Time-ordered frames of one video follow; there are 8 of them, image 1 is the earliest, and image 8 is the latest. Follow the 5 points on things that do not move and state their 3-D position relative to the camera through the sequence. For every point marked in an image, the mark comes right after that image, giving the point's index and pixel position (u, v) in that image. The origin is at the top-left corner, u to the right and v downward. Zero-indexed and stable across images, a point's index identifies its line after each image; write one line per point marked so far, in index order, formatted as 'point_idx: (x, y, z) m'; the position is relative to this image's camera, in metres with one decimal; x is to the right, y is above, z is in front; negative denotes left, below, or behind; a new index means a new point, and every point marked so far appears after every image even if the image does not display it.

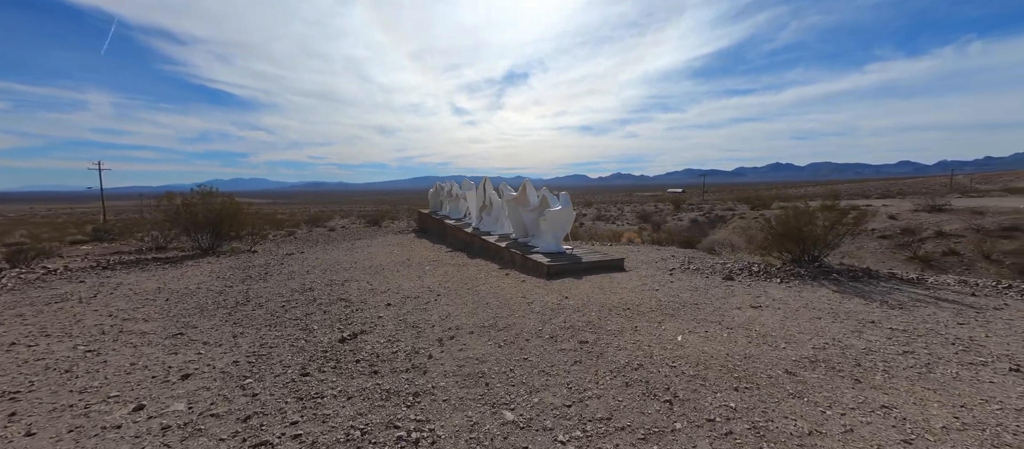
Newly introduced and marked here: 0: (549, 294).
0: (+0.7, -1.2, +6.9) m
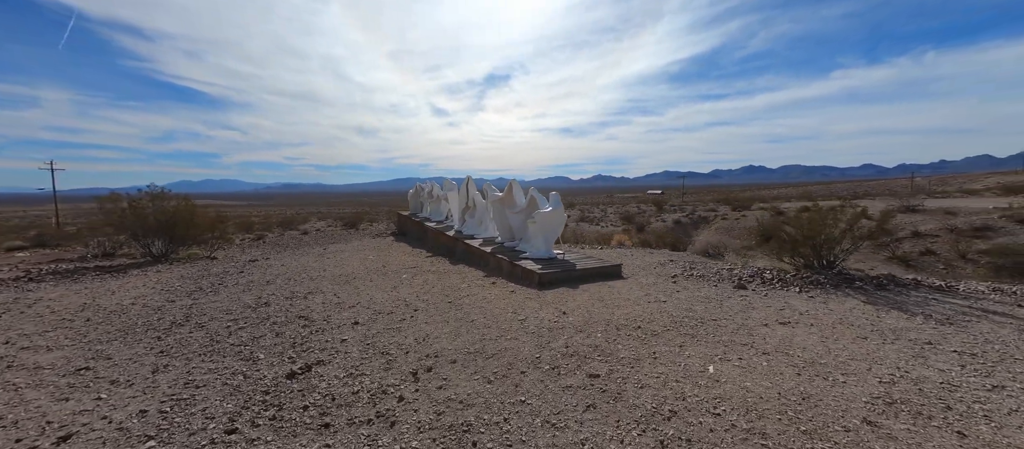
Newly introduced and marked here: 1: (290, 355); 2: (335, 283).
0: (+0.5, -1.3, +6.0) m
1: (-2.7, -1.6, +4.8) m
2: (-4.2, -1.4, +9.2) m
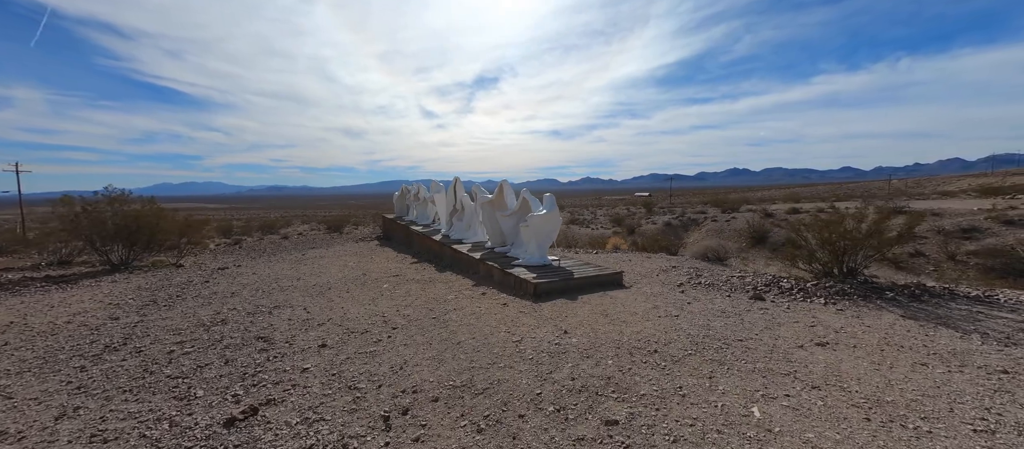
0: (+0.4, -1.4, +5.3) m
1: (-2.8, -1.7, +3.9) m
2: (-4.4, -1.5, +8.3) m
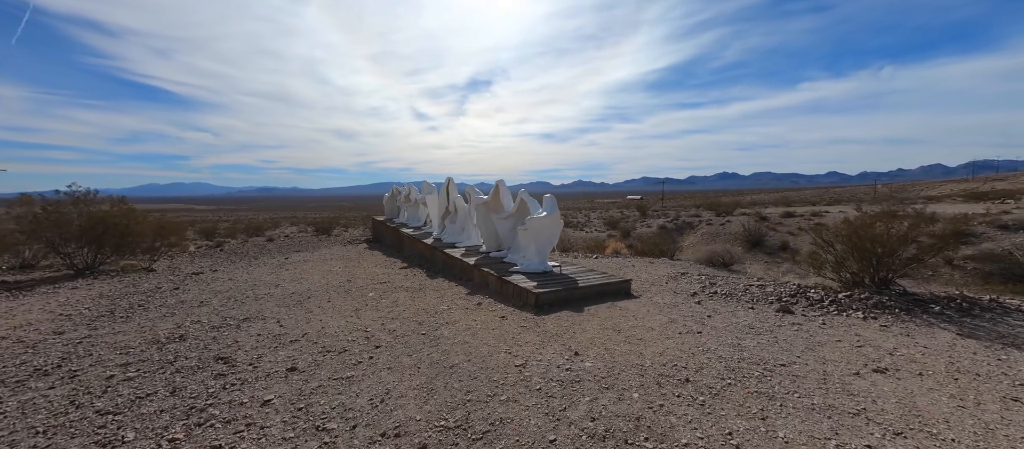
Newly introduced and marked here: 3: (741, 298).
0: (+0.4, -1.4, +4.6) m
1: (-2.7, -1.7, +3.2) m
2: (-4.4, -1.5, +7.5) m
3: (+3.7, -1.2, +6.3) m
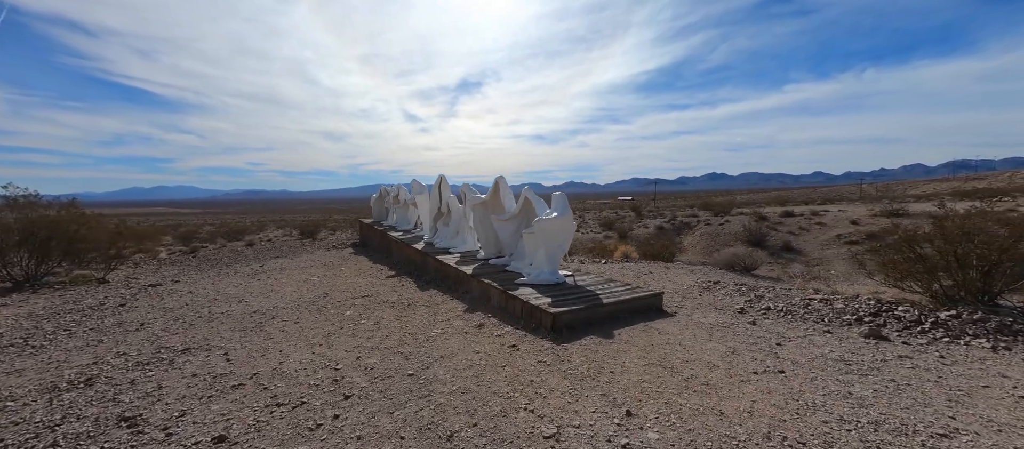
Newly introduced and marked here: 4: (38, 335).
0: (+0.6, -1.5, +3.3) m
1: (-2.5, -1.7, +1.8) m
2: (-4.3, -1.6, +6.1) m
3: (+3.8, -1.2, +5.1) m
4: (-7.8, -1.8, +6.5) m
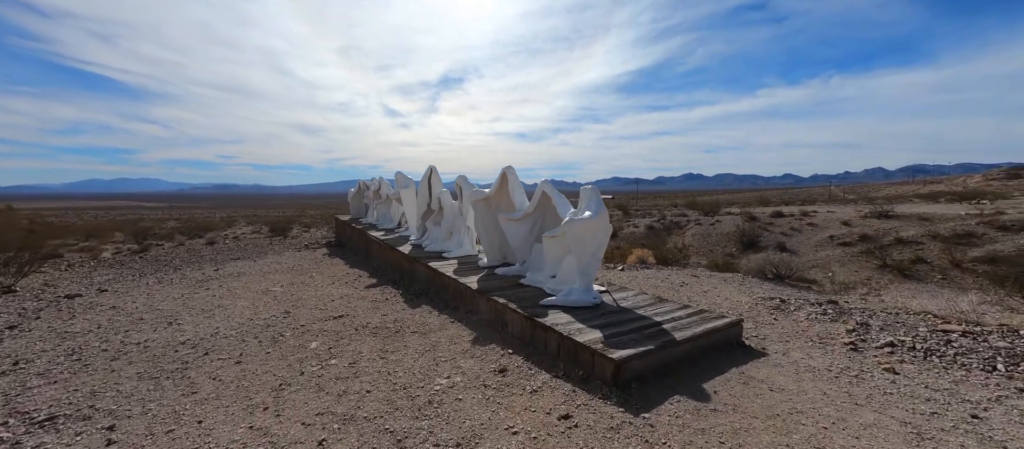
0: (+1.0, -1.5, +1.7) m
1: (-2.0, -1.8, +0.1) m
2: (-4.0, -1.6, +4.3) m
3: (+4.2, -1.3, +3.6) m
4: (-7.5, -1.8, +4.5) m
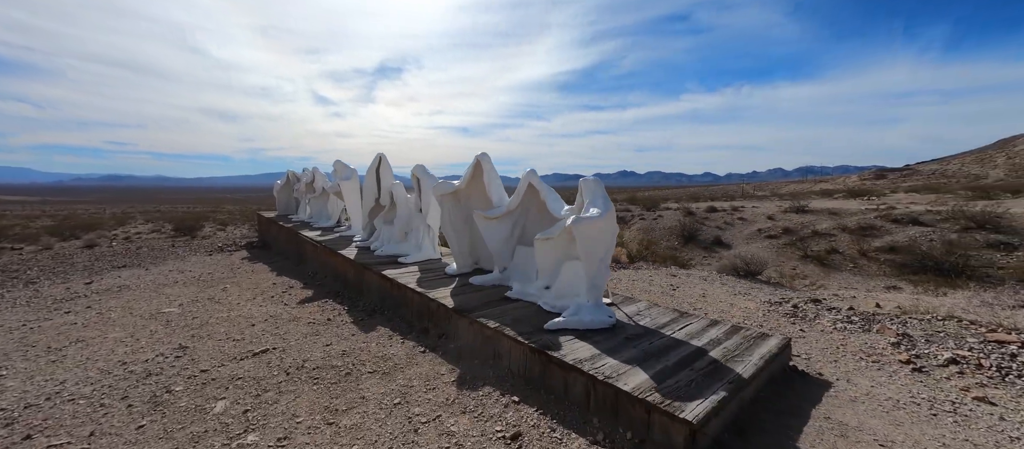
0: (+1.5, -1.5, +0.7) m
1: (-1.2, -1.9, -1.4) m
2: (-3.8, -1.7, +2.5) m
3: (+4.3, -1.3, +3.1) m
4: (-7.4, -1.8, +2.1) m
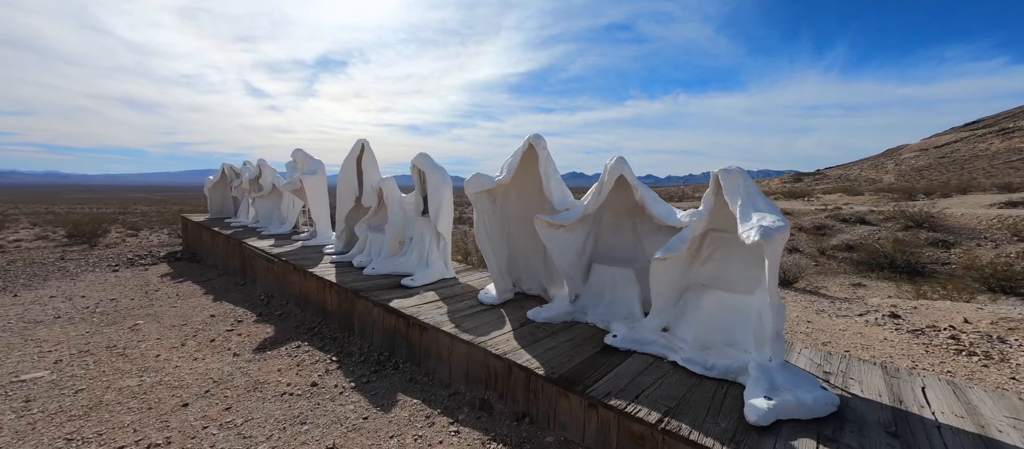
0: (+2.9, -1.6, -0.8) m
1: (+0.5, -2.0, -3.2) m
2: (-2.6, -1.8, +0.3) m
3: (+5.4, -1.3, +1.9) m
4: (-6.0, -2.0, -0.5) m
